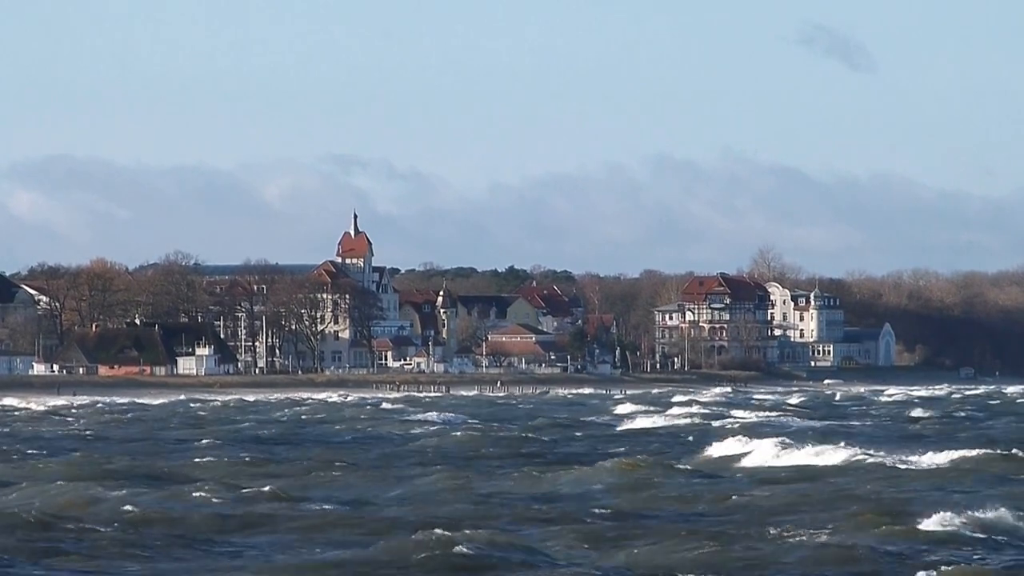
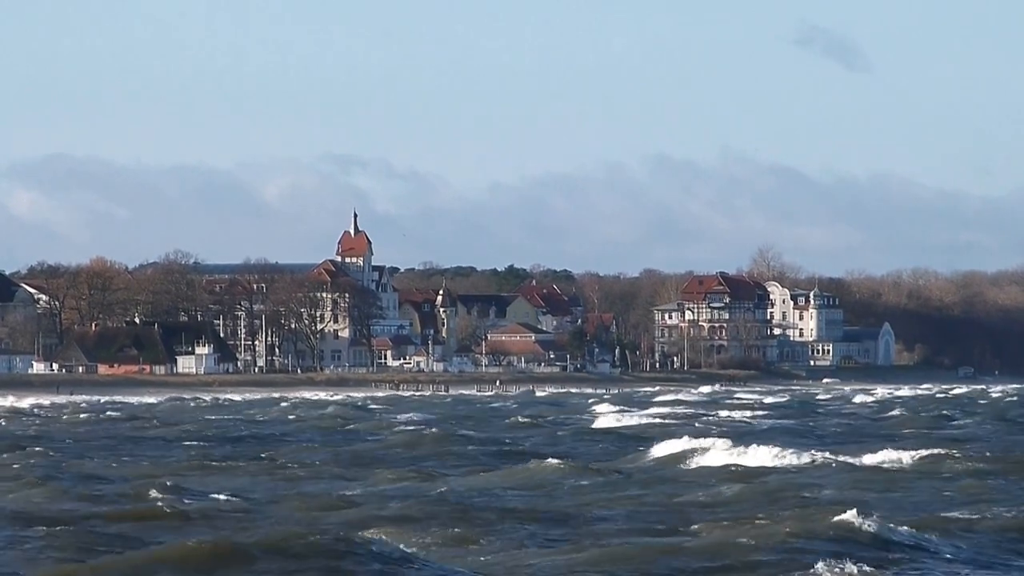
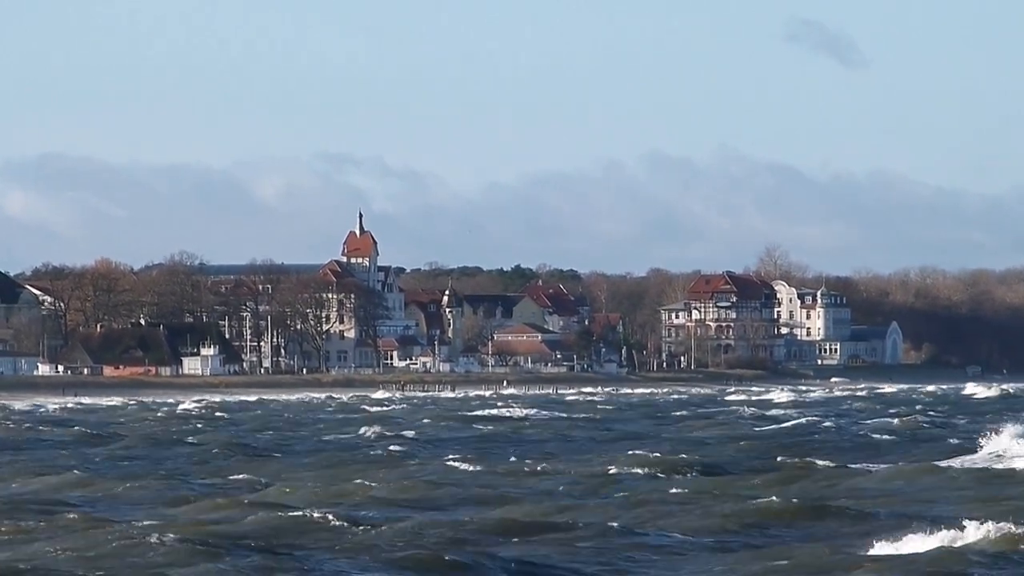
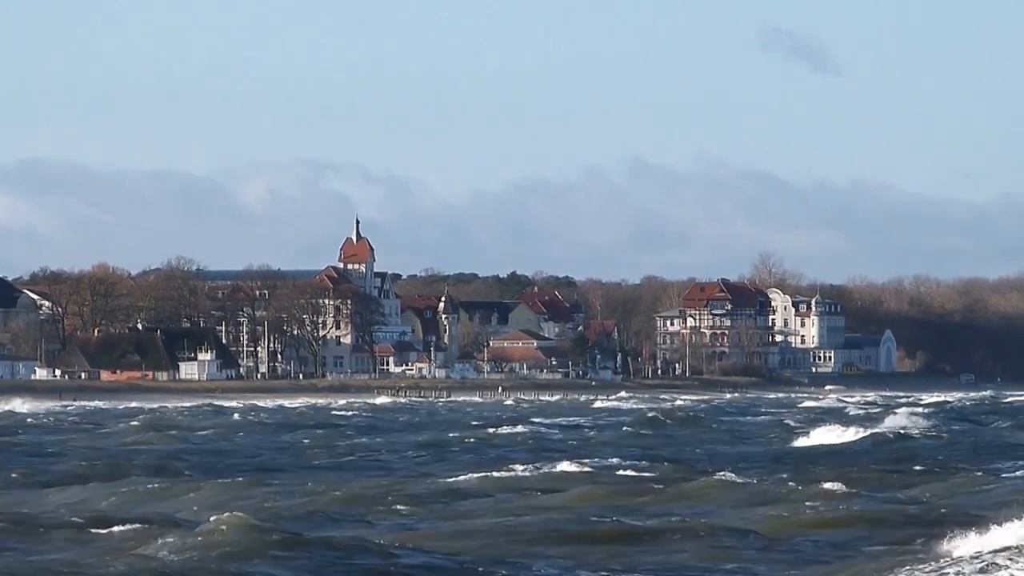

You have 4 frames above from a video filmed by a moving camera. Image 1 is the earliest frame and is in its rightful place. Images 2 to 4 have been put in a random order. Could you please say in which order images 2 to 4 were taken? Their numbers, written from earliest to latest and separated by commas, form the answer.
2, 3, 4
